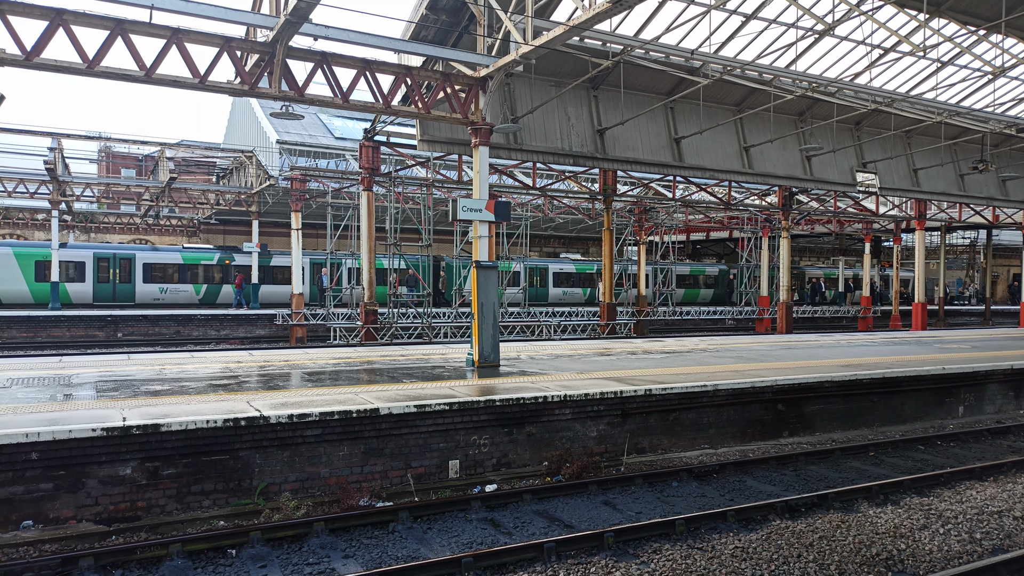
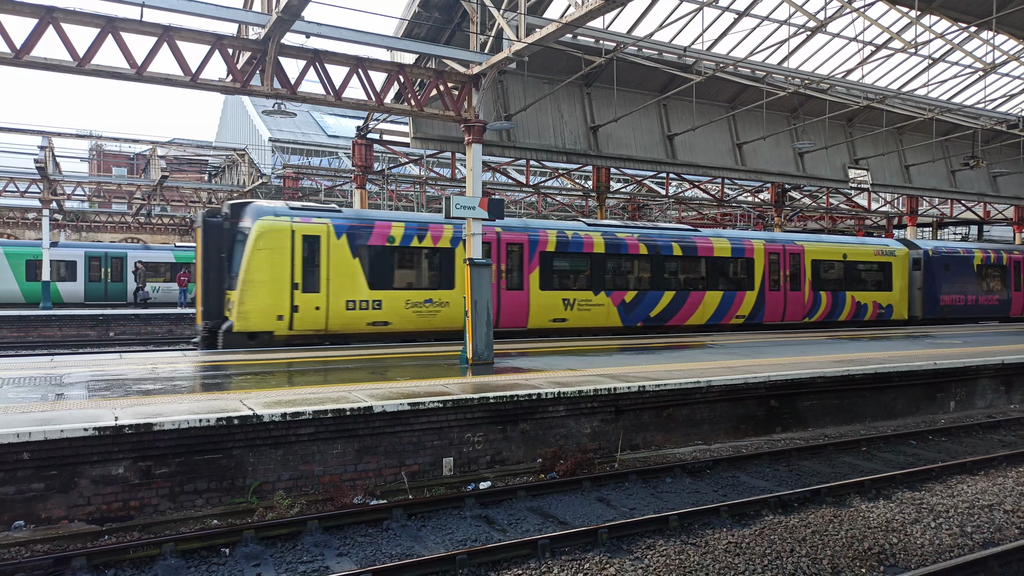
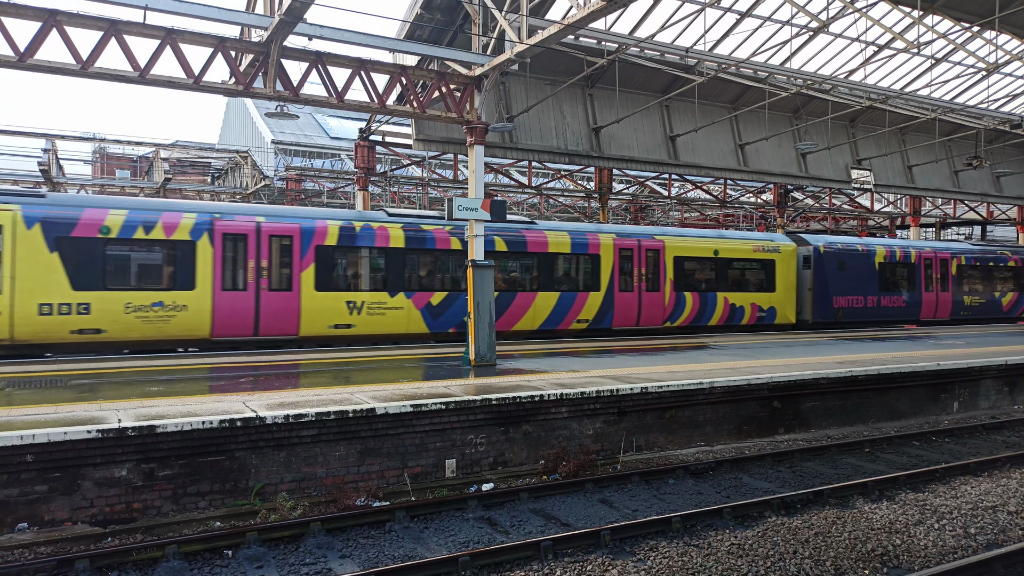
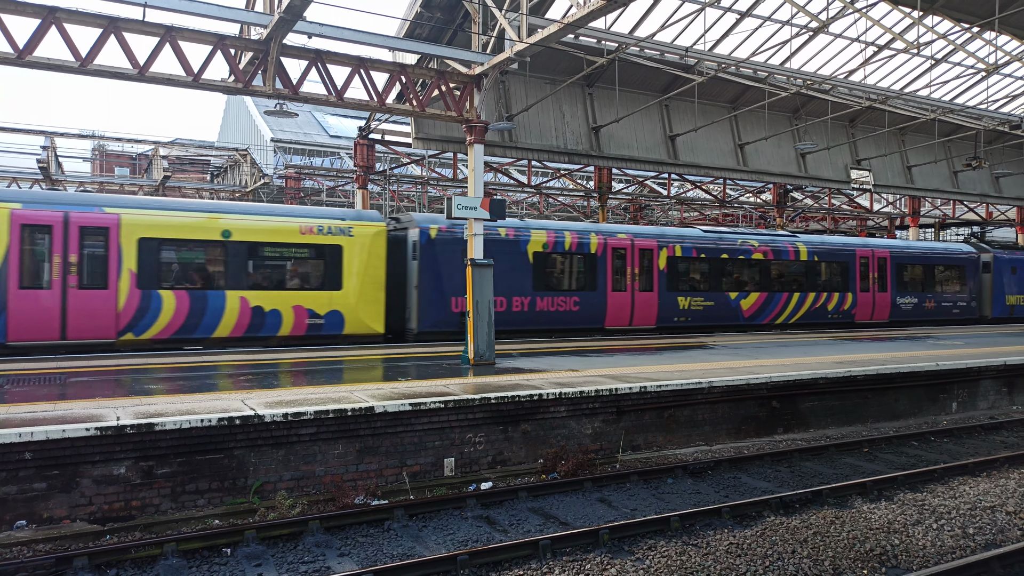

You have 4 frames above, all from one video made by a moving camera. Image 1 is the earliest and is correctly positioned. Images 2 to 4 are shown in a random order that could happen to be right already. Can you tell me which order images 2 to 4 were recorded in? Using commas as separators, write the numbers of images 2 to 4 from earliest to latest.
2, 3, 4
